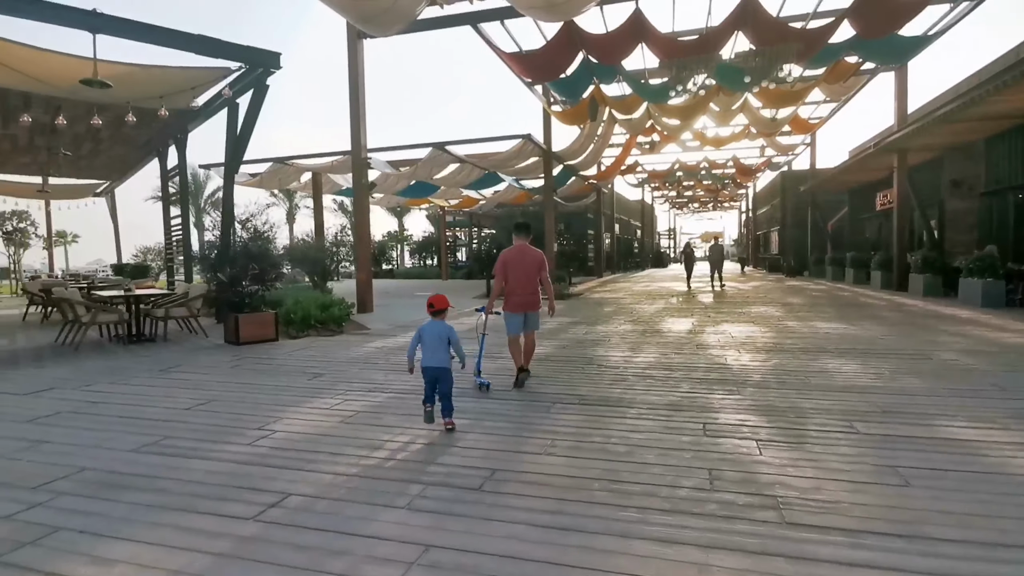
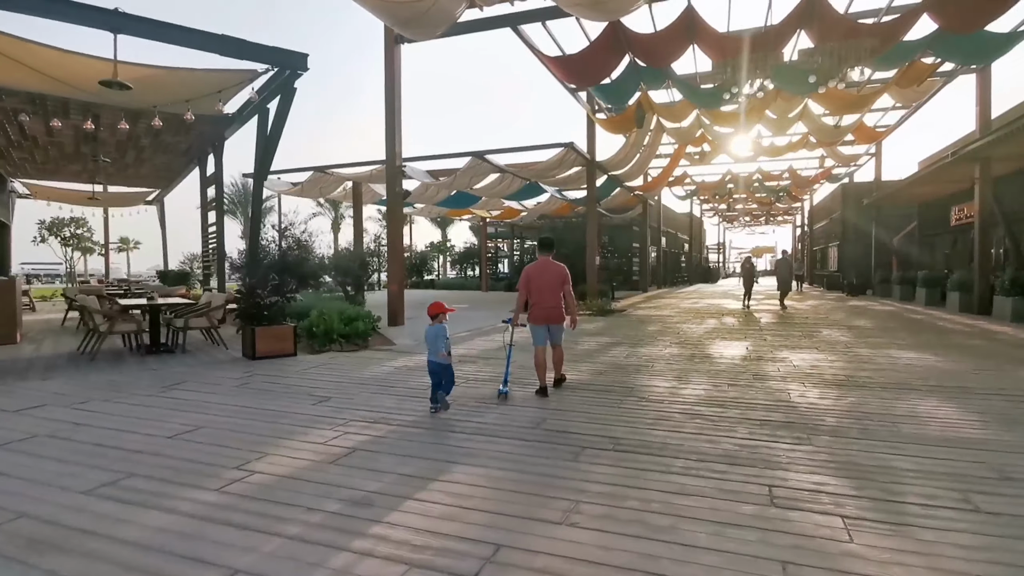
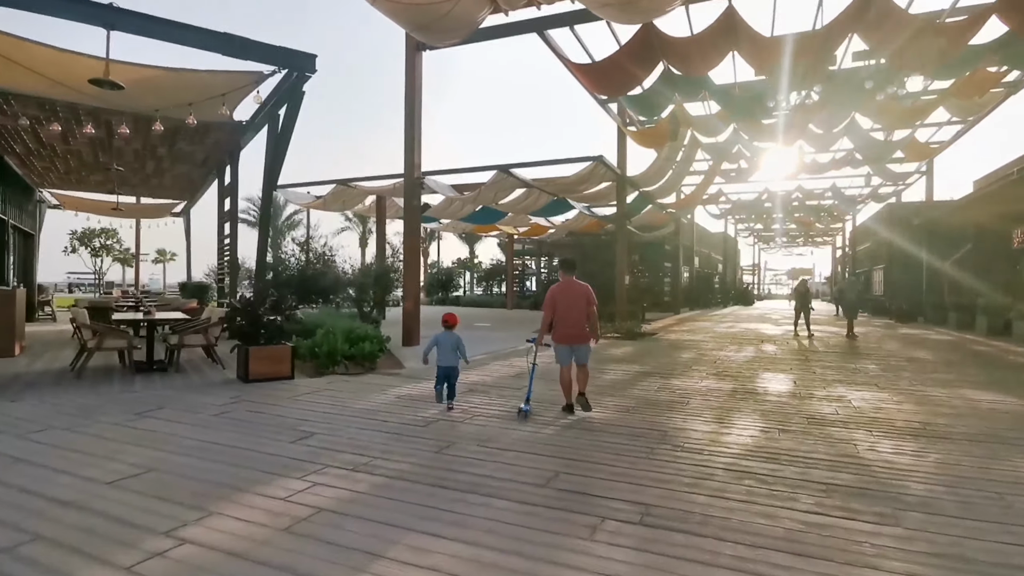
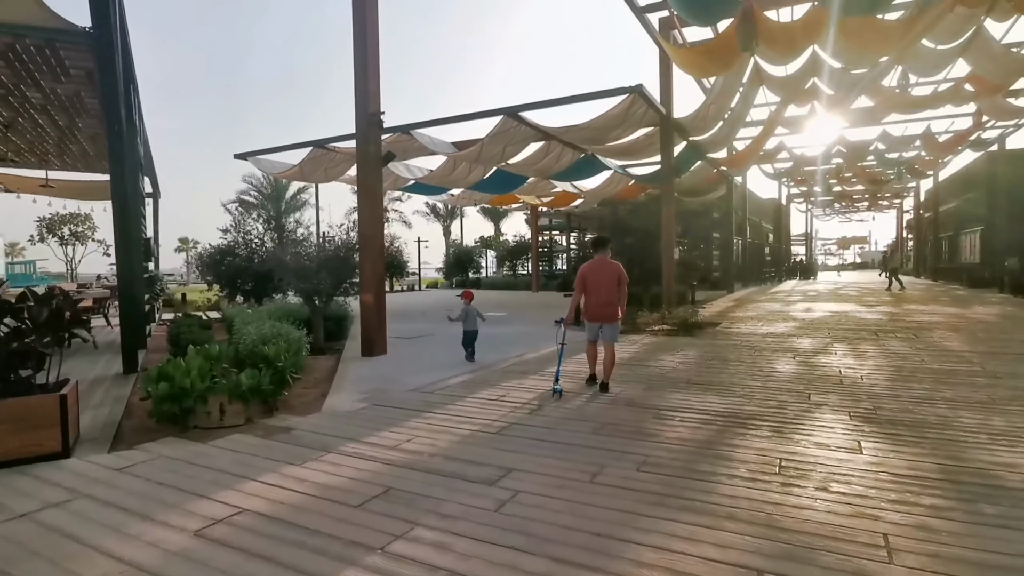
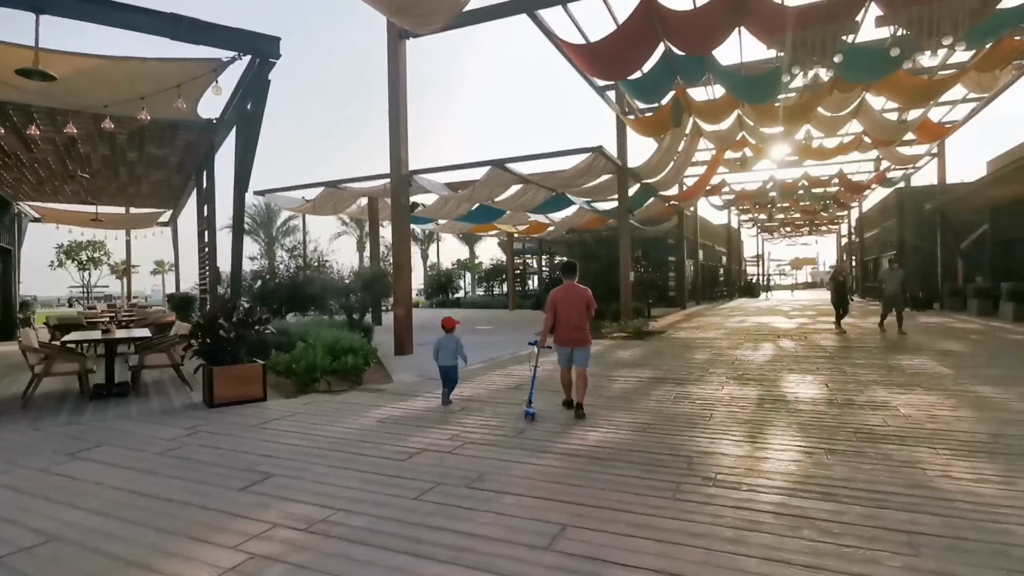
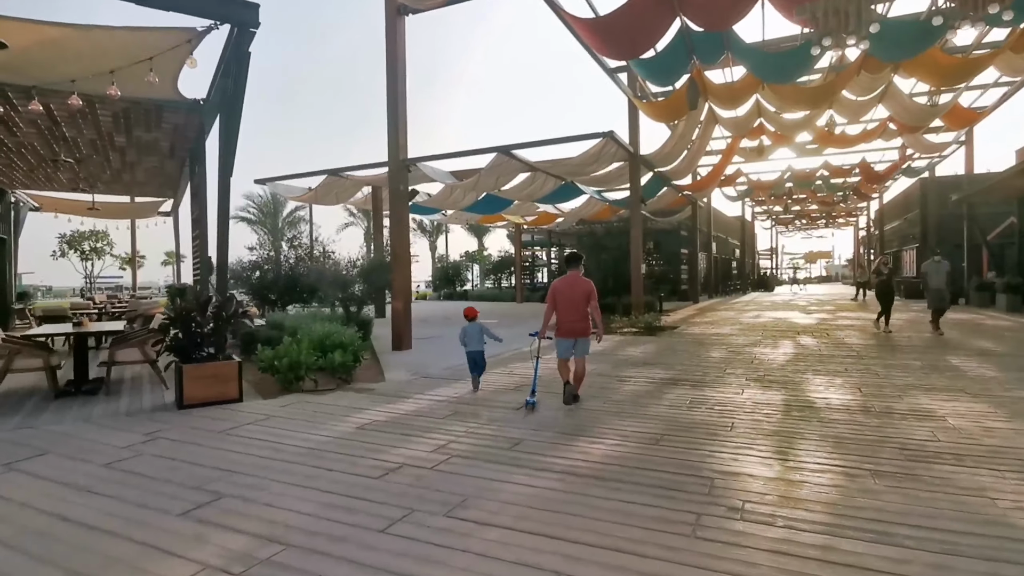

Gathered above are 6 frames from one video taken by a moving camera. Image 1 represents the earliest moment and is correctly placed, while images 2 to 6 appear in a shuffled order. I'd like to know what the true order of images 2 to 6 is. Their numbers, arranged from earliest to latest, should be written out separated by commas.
2, 3, 5, 6, 4
